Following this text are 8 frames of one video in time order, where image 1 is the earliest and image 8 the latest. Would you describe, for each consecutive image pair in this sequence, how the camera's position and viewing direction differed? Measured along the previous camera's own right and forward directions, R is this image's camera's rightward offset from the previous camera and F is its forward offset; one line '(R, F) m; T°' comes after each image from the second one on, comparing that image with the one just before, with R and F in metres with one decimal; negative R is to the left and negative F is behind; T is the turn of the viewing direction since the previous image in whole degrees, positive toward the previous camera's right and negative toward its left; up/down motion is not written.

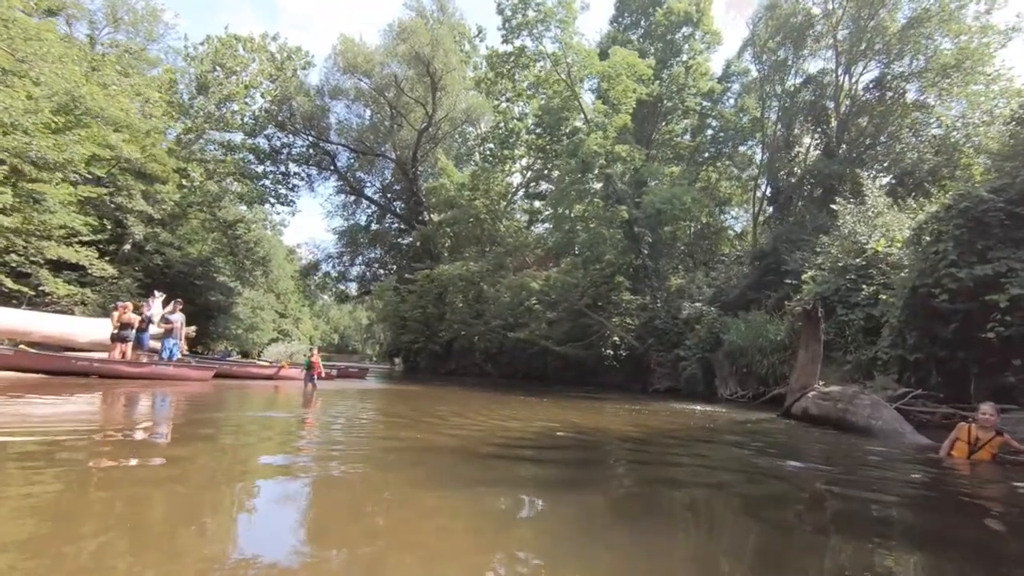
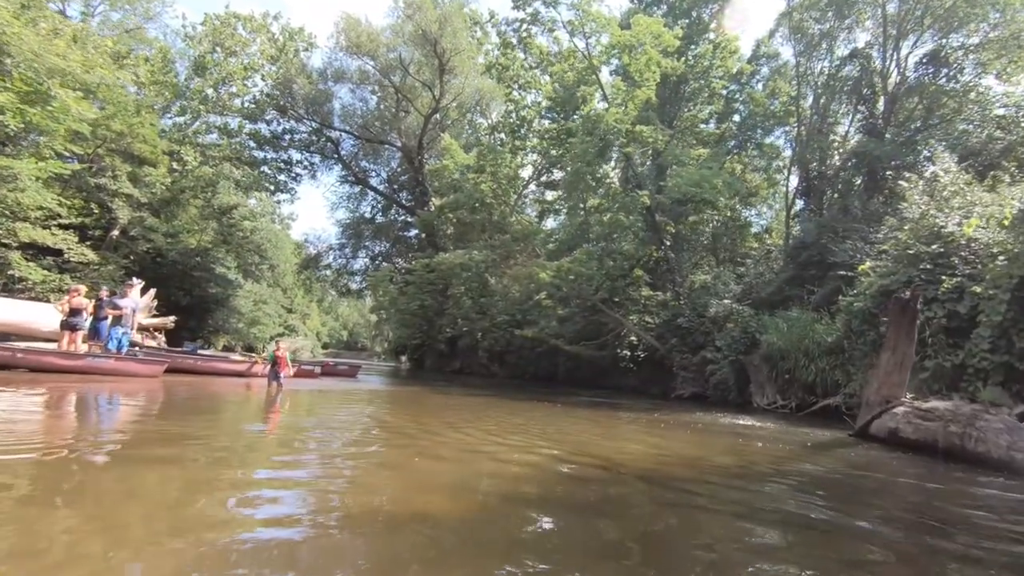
(+0.1, +1.8) m; -1°
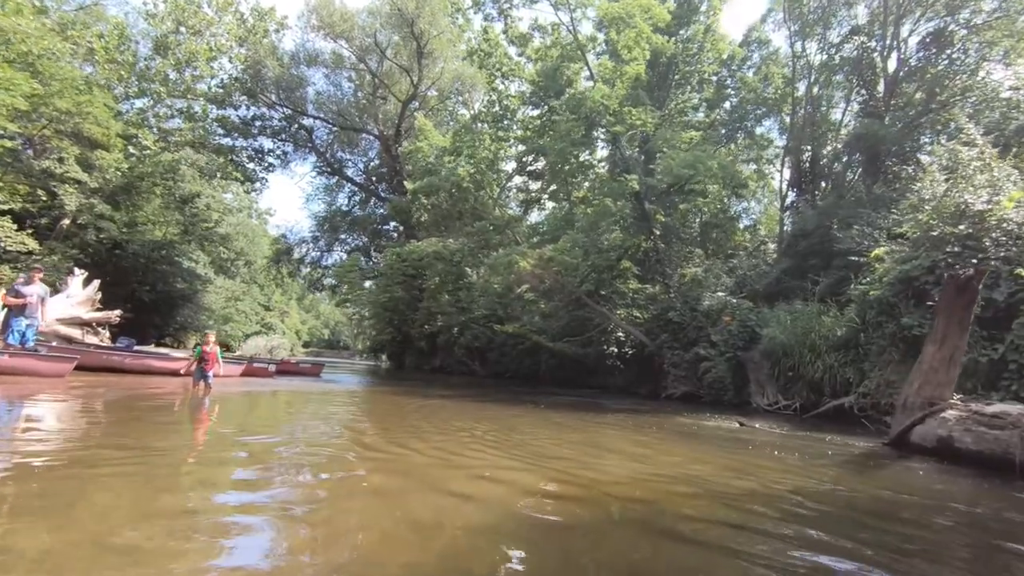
(+0.2, +1.3) m; +2°
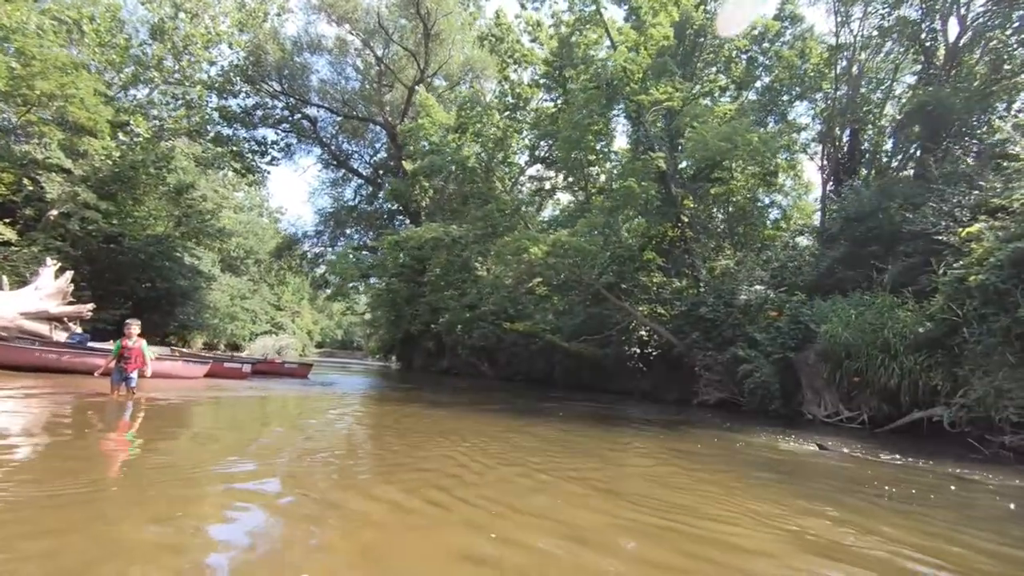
(+0.1, +1.7) m; -2°
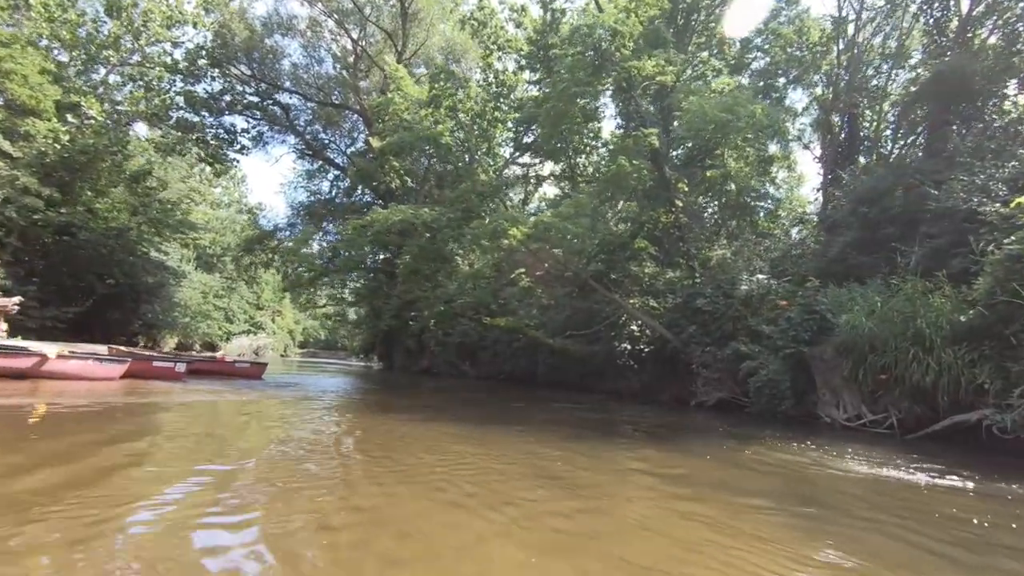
(+0.2, +1.4) m; +1°
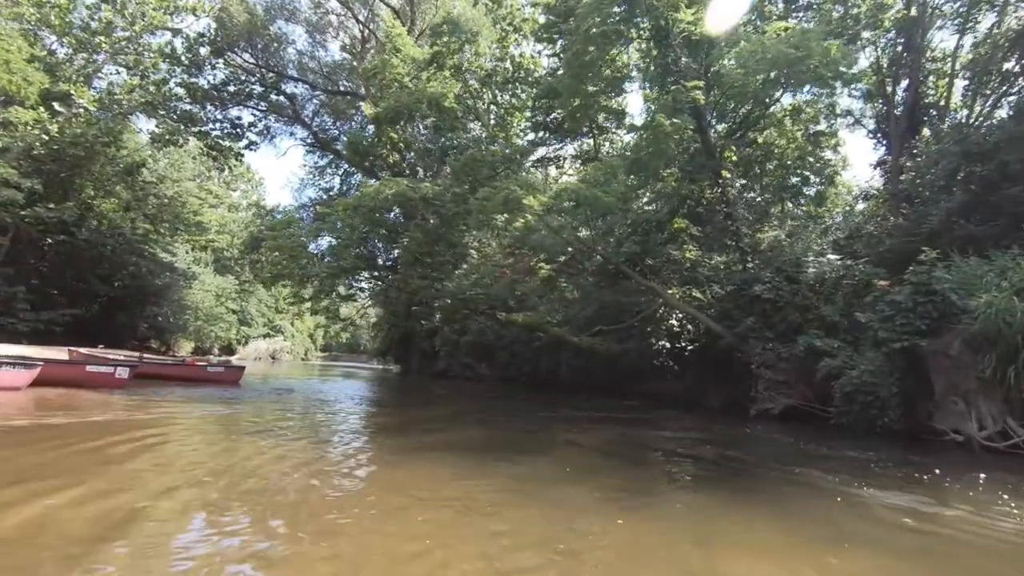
(+0.1, +2.0) m; -2°
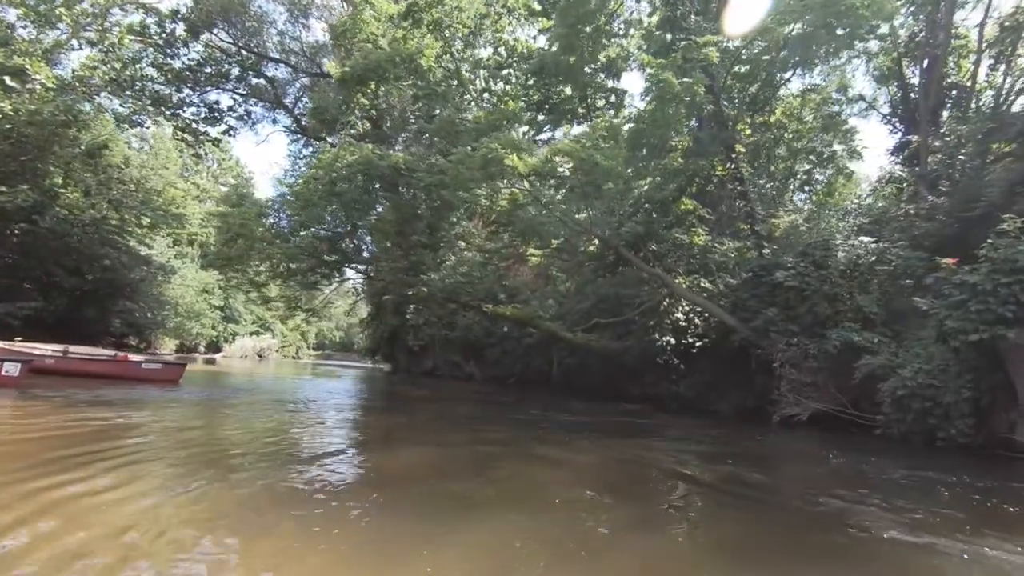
(+0.2, +1.4) m; 0°
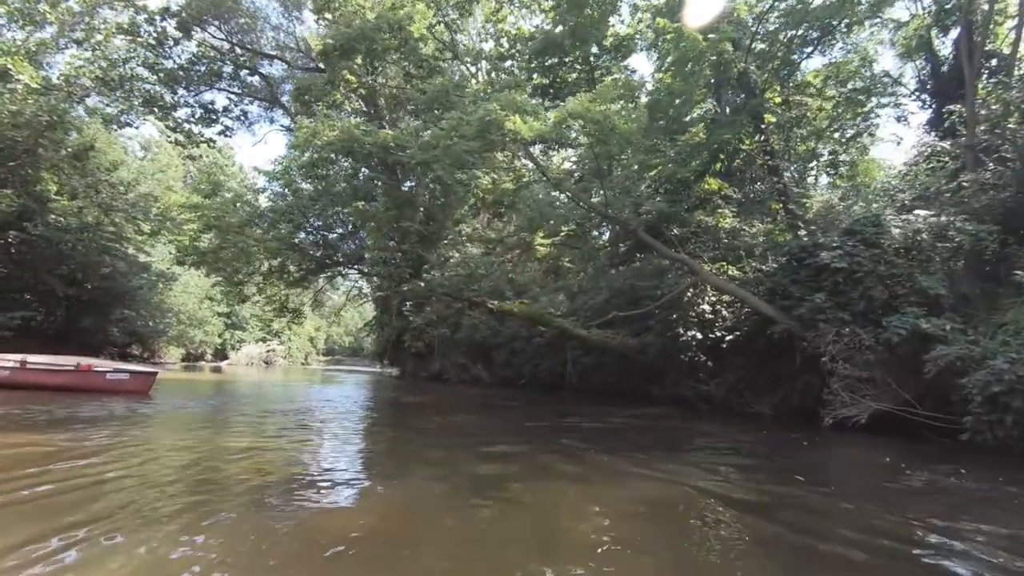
(0.0, +1.1) m; -1°
